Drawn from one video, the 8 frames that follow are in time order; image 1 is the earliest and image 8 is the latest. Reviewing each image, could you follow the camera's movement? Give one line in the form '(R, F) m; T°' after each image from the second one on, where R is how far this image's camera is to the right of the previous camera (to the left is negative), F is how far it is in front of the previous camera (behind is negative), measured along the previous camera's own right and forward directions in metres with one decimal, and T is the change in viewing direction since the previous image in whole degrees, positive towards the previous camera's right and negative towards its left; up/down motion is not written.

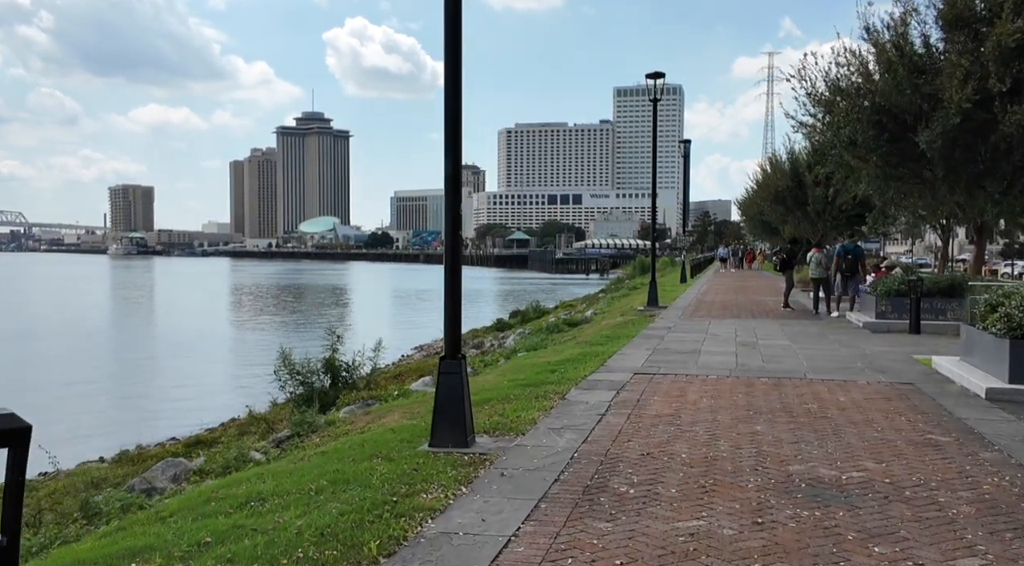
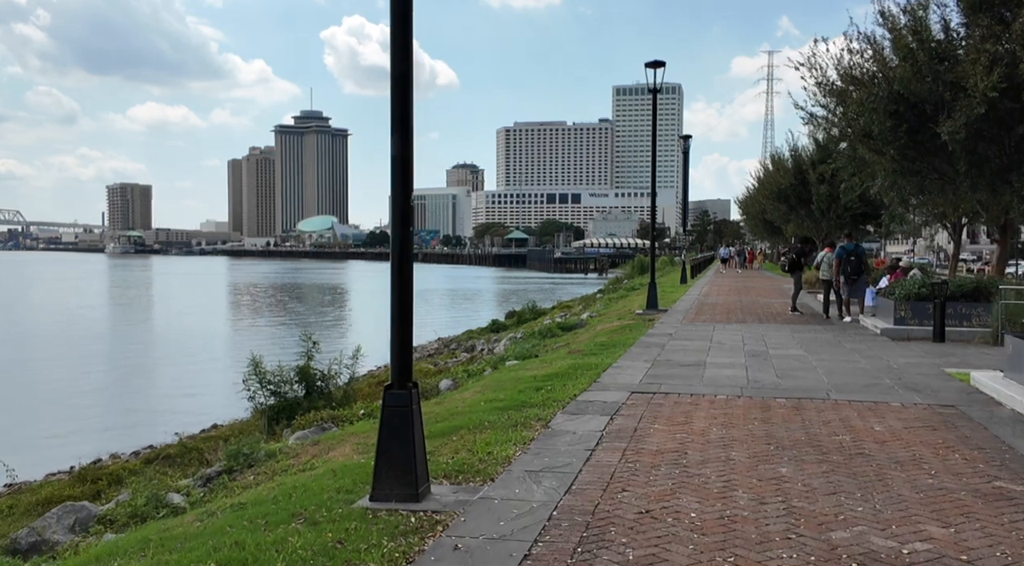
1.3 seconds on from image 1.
(+0.2, +1.3) m; 0°
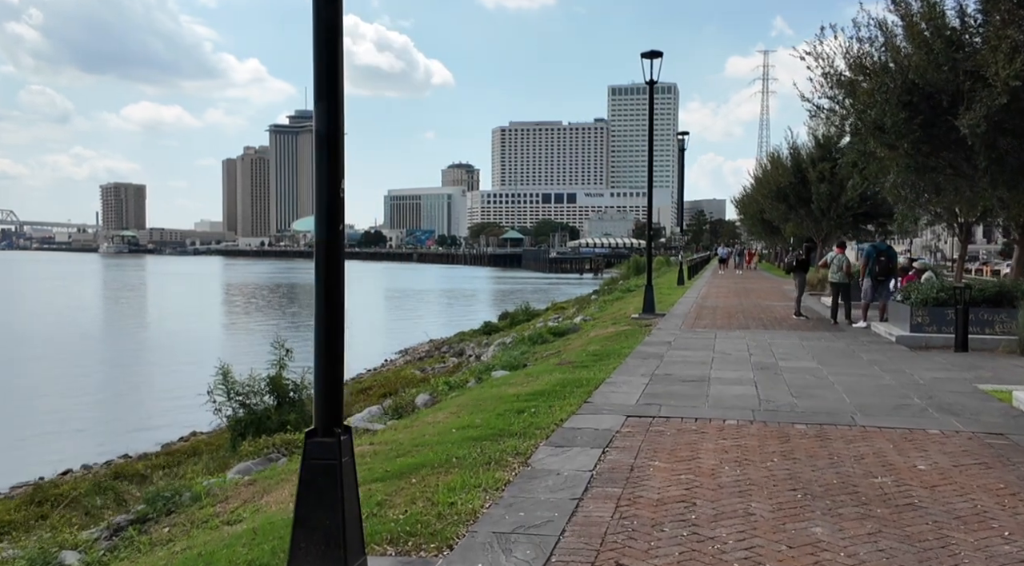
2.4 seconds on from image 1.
(+0.1, +1.2) m; 0°
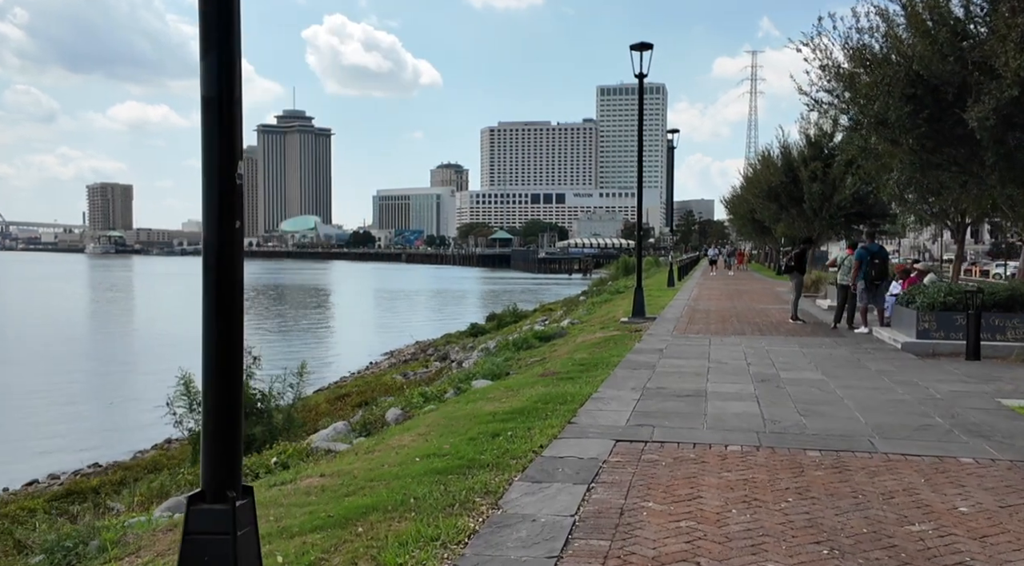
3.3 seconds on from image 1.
(+0.1, +0.9) m; +1°
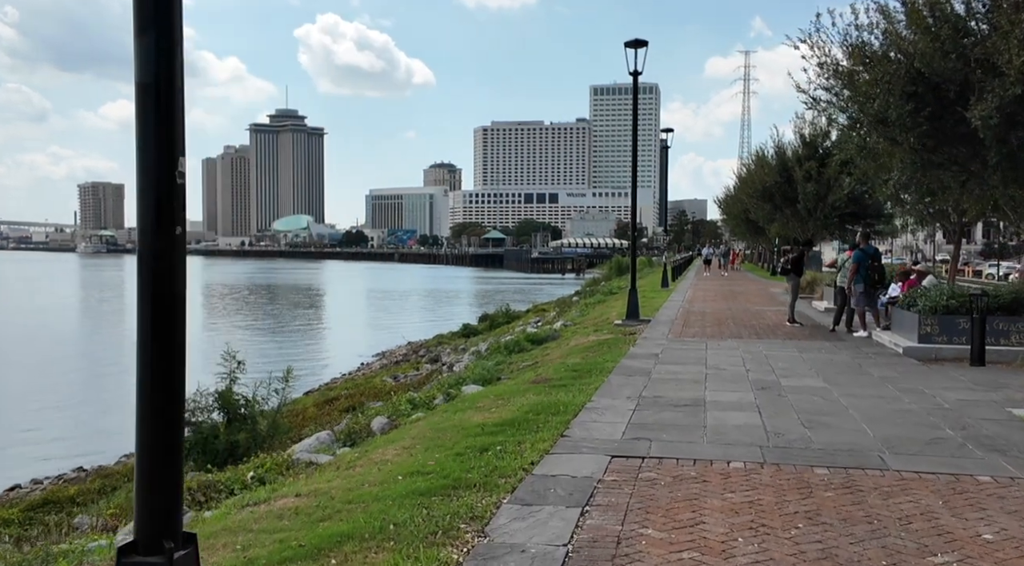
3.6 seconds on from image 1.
(0.0, +0.4) m; 0°
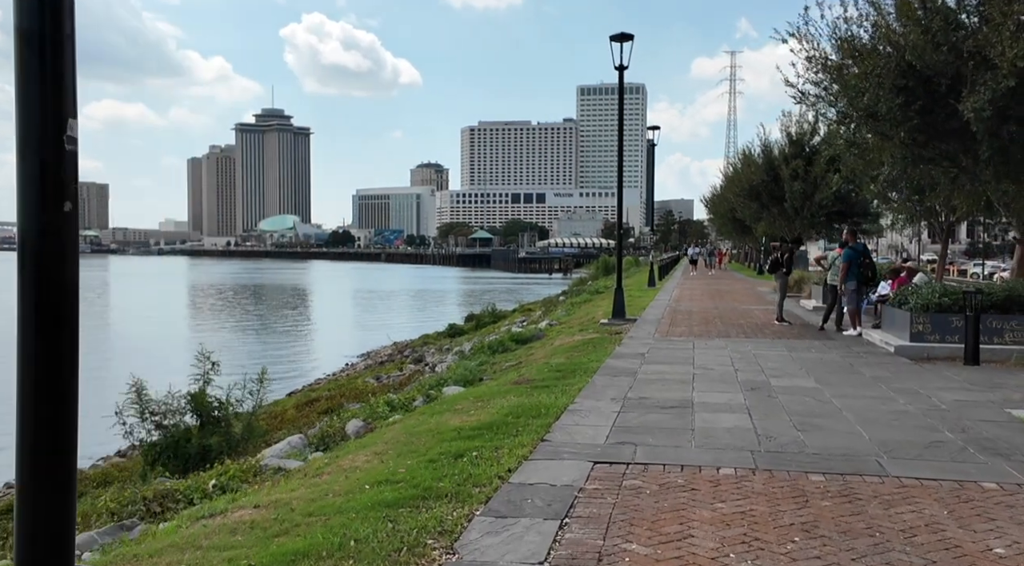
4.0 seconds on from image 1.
(+0.1, +0.4) m; +1°
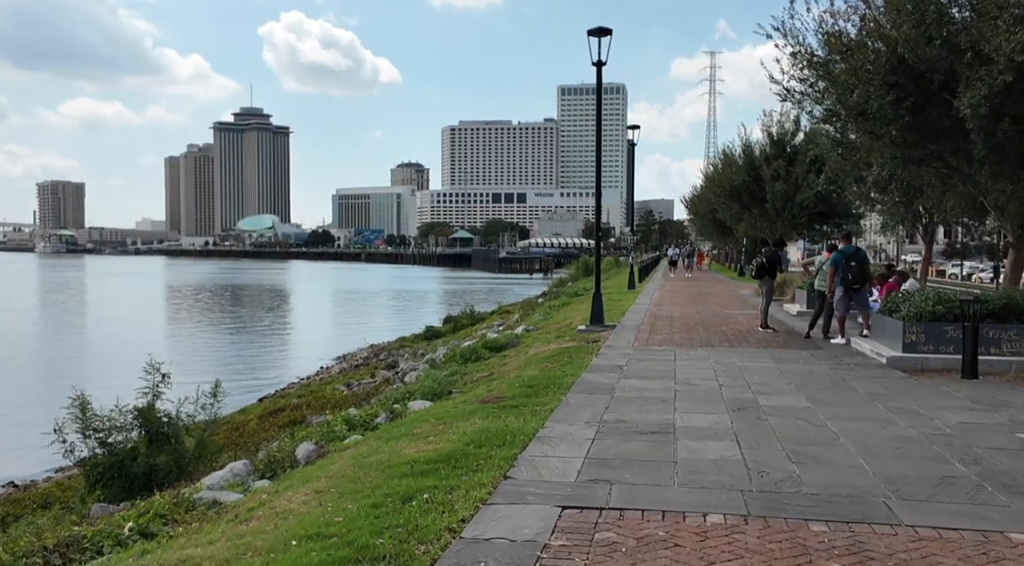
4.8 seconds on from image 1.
(+0.1, +0.8) m; +1°
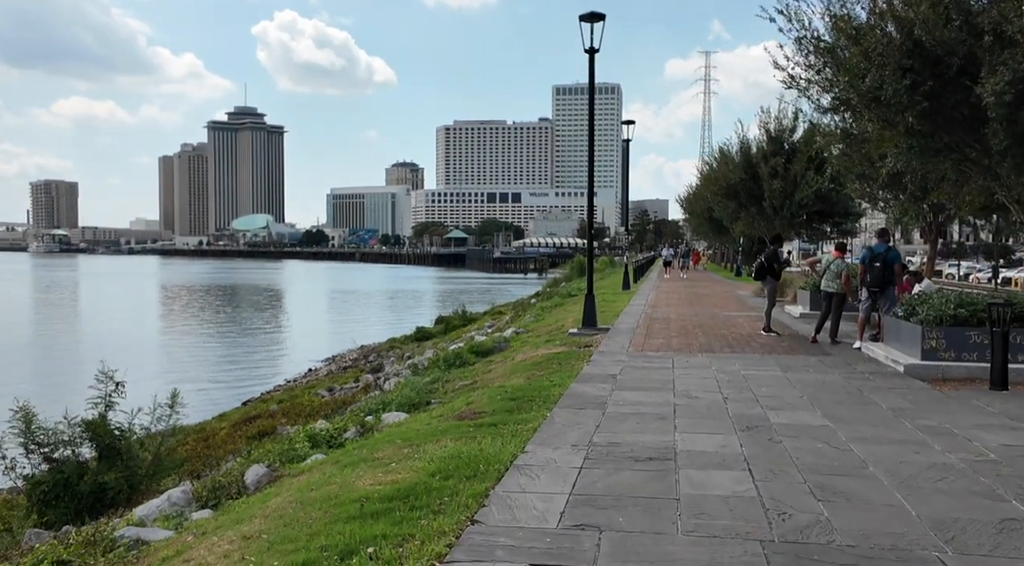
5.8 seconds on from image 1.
(+0.1, +1.1) m; 0°
